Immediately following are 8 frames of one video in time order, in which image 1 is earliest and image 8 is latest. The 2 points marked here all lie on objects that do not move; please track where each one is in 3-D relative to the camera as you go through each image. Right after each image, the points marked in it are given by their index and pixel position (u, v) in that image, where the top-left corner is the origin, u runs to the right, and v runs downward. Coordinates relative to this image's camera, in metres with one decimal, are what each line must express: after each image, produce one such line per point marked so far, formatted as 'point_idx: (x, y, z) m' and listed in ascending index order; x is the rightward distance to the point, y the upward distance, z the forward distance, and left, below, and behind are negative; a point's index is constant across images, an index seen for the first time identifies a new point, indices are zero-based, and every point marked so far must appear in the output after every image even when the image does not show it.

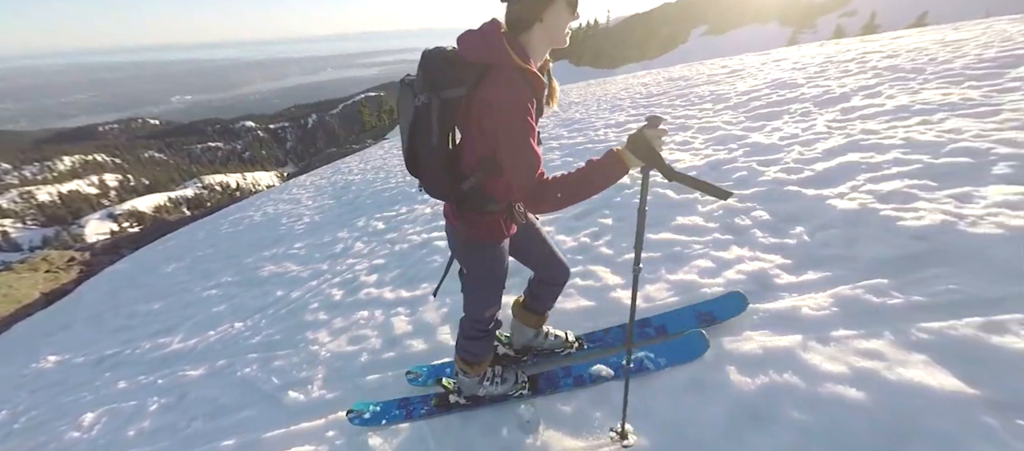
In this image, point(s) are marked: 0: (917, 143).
0: (+4.7, +1.0, +4.1) m
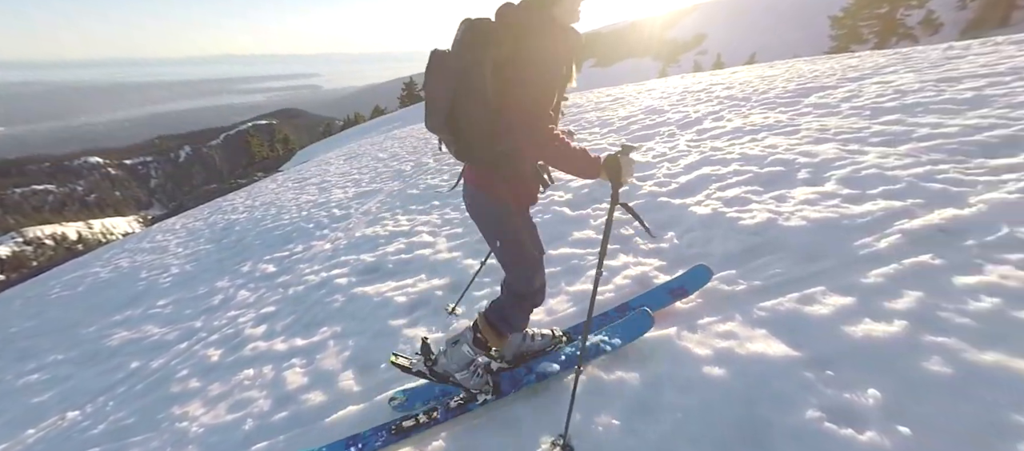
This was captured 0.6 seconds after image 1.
0: (+3.4, +1.0, +5.1) m
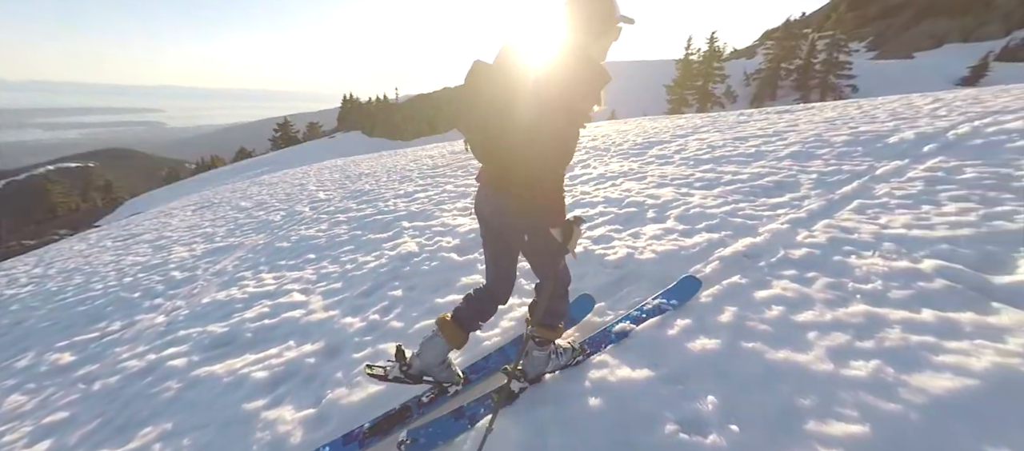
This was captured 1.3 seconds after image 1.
0: (+1.6, +0.4, +5.9) m
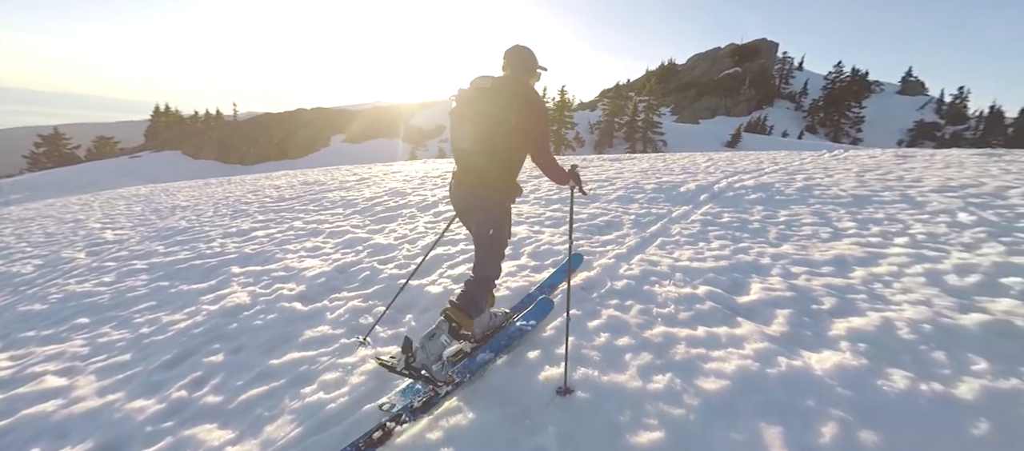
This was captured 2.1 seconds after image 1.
0: (-0.7, -0.1, +6.1) m
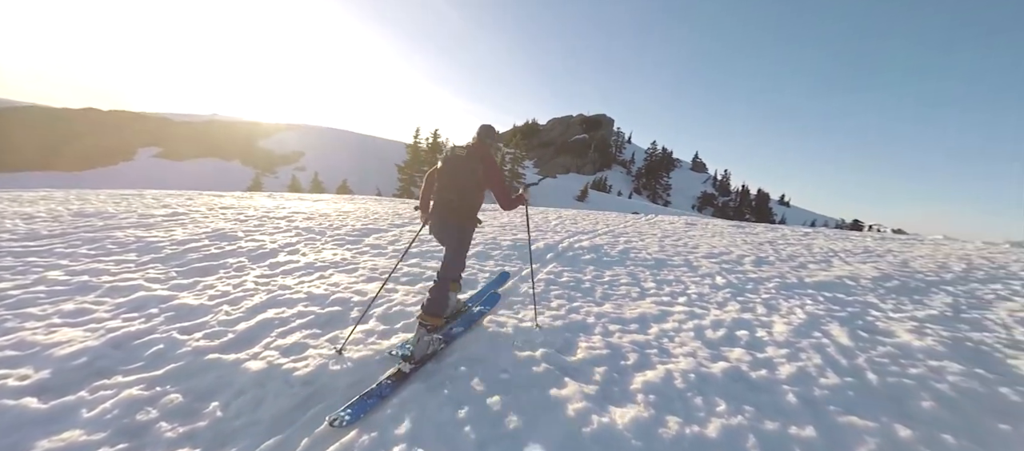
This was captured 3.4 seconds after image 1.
0: (-3.0, -1.0, +5.5) m
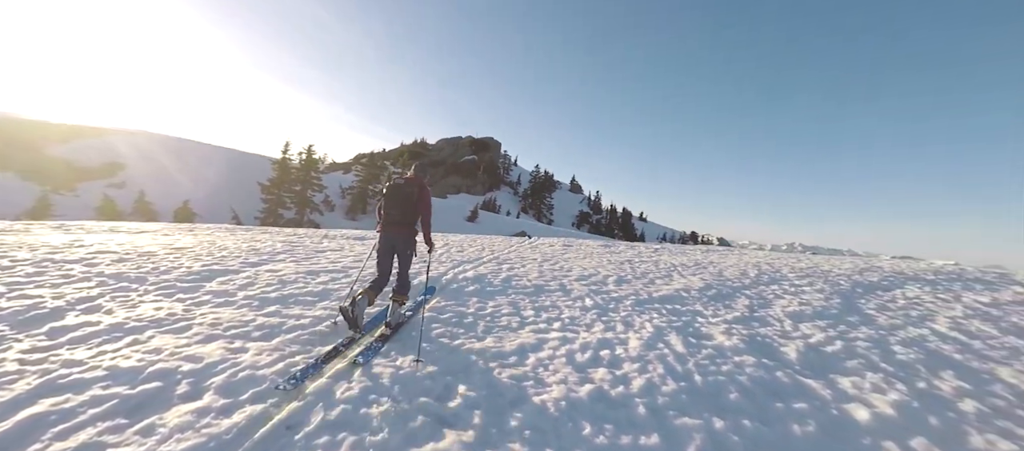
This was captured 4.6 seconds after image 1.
0: (-4.7, -1.7, +4.3) m
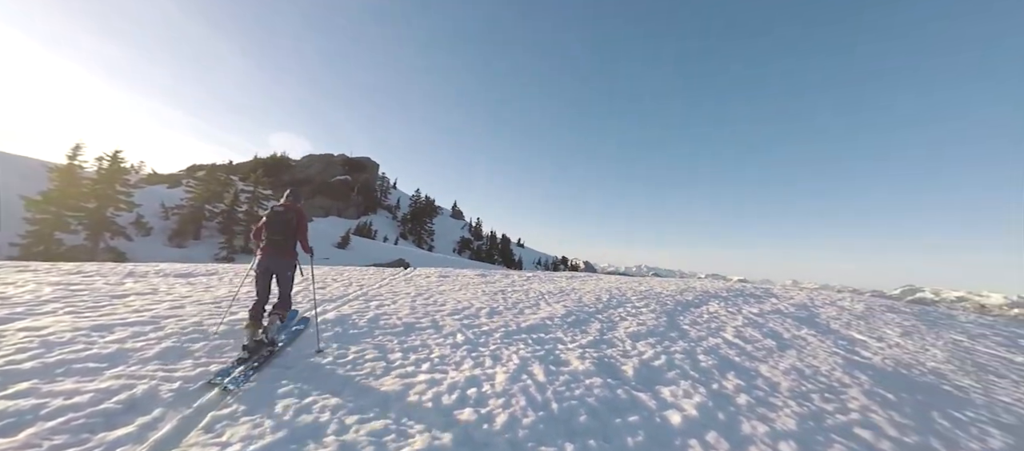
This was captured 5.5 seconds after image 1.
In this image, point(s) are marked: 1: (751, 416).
0: (-6.1, -2.1, +2.6) m
1: (+4.5, -3.6, +6.6) m
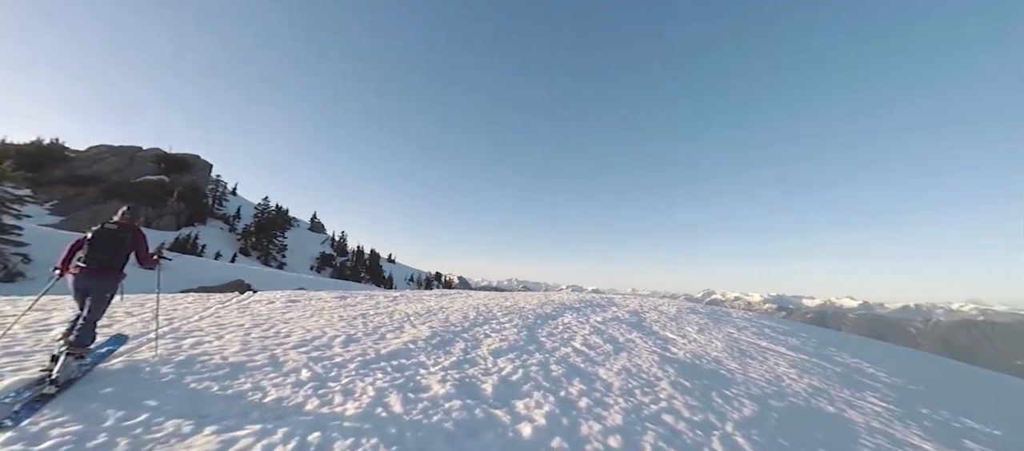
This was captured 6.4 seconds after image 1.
0: (-7.1, -2.3, +0.5) m
1: (+1.6, -4.2, +7.6) m
